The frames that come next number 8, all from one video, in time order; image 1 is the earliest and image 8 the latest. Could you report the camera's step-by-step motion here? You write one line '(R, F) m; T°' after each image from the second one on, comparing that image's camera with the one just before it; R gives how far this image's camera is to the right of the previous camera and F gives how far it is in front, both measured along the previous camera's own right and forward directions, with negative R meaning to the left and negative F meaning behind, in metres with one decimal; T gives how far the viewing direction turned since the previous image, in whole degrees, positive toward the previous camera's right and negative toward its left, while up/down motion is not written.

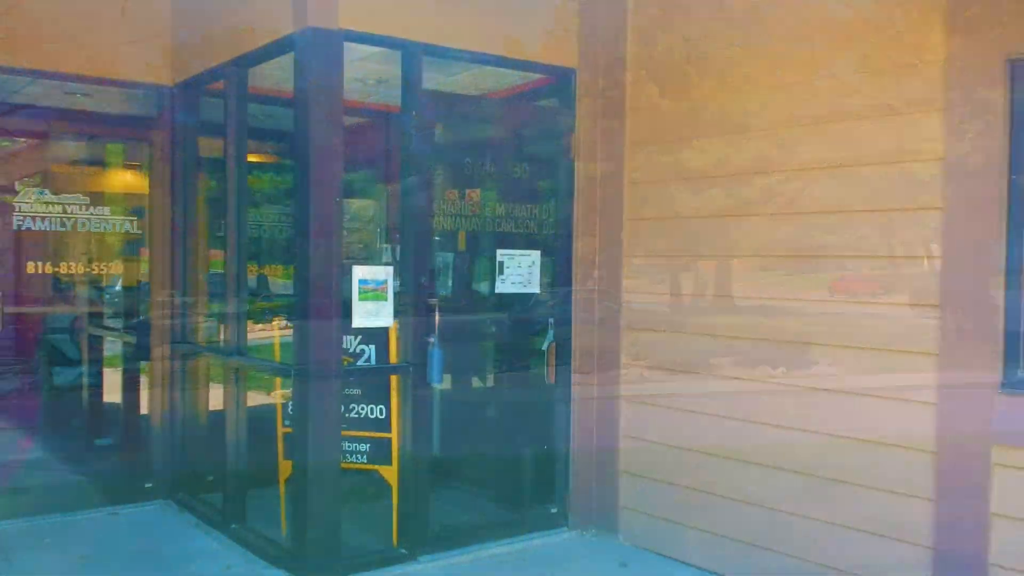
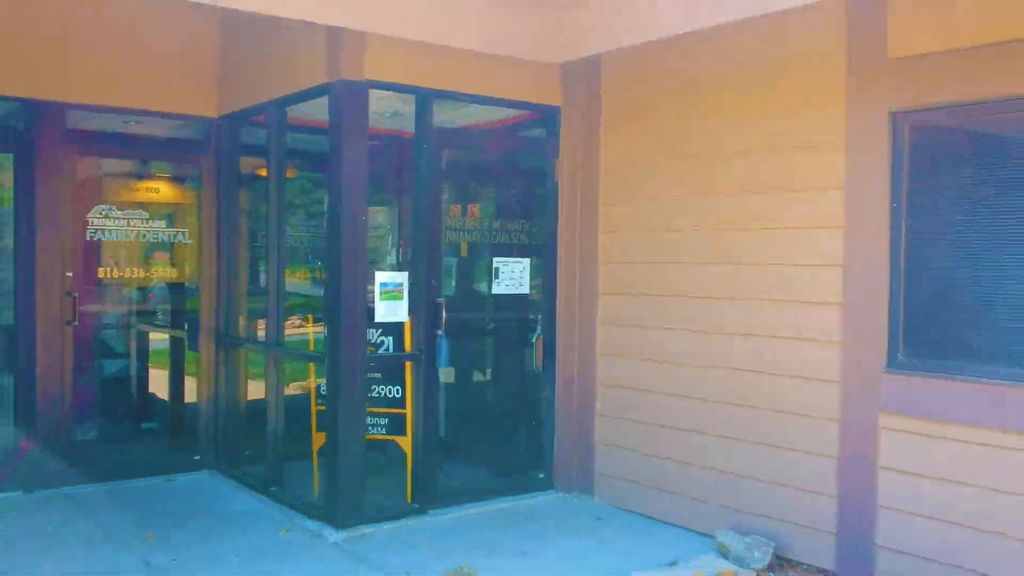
(0.0, -0.9) m; 0°
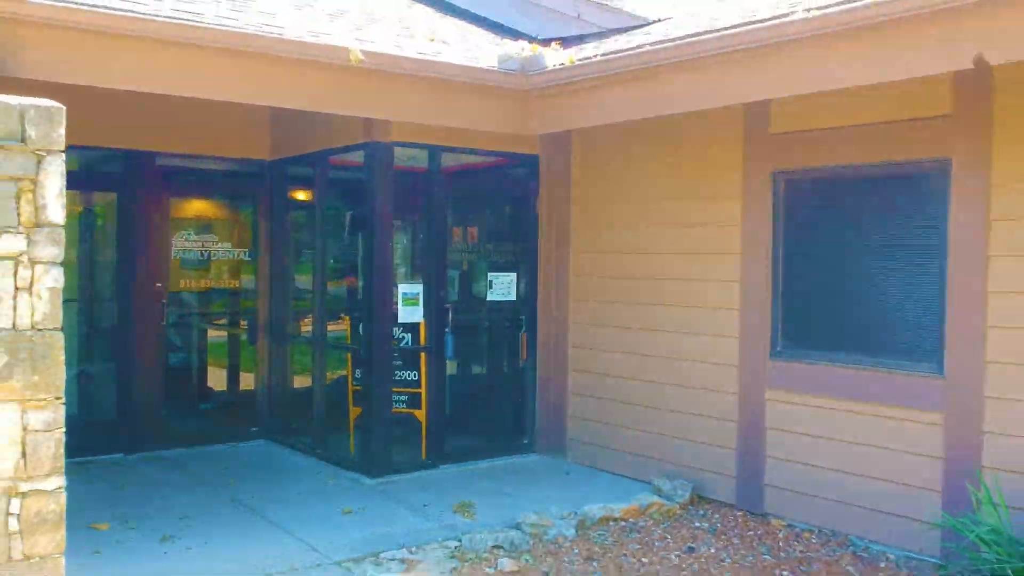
(+0.1, -1.6) m; 0°
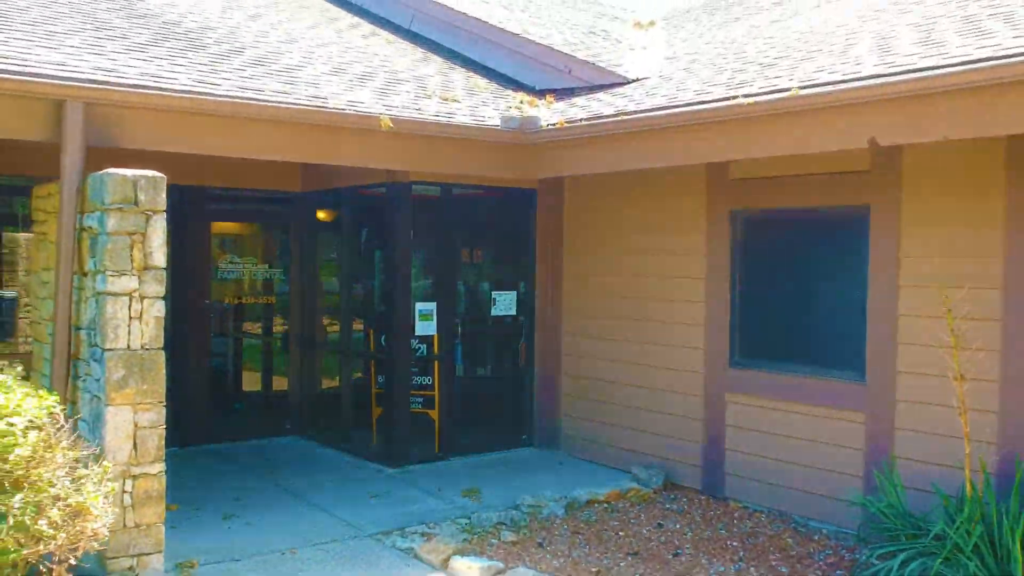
(0.0, -1.1) m; 0°
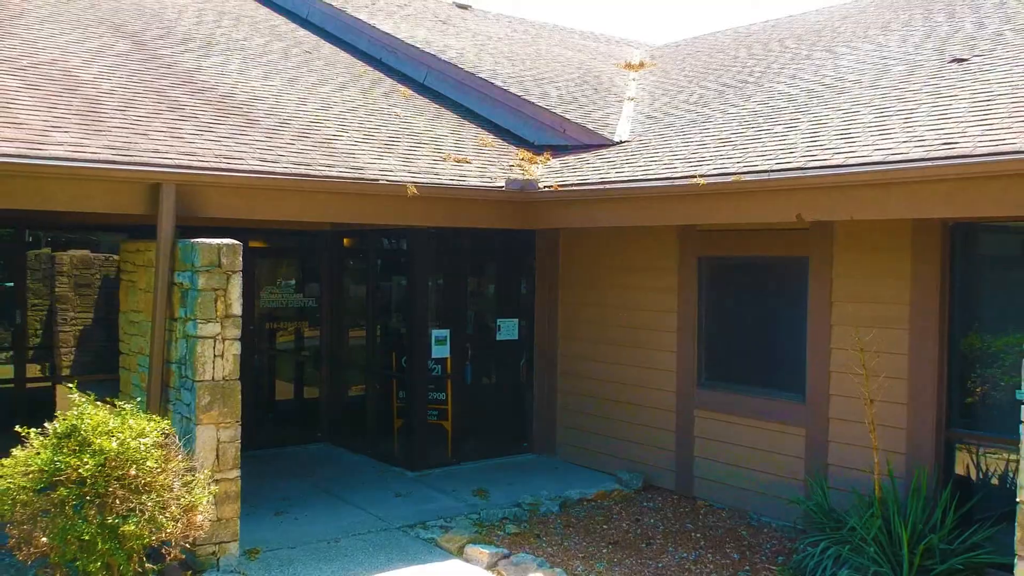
(0.0, -1.3) m; 0°
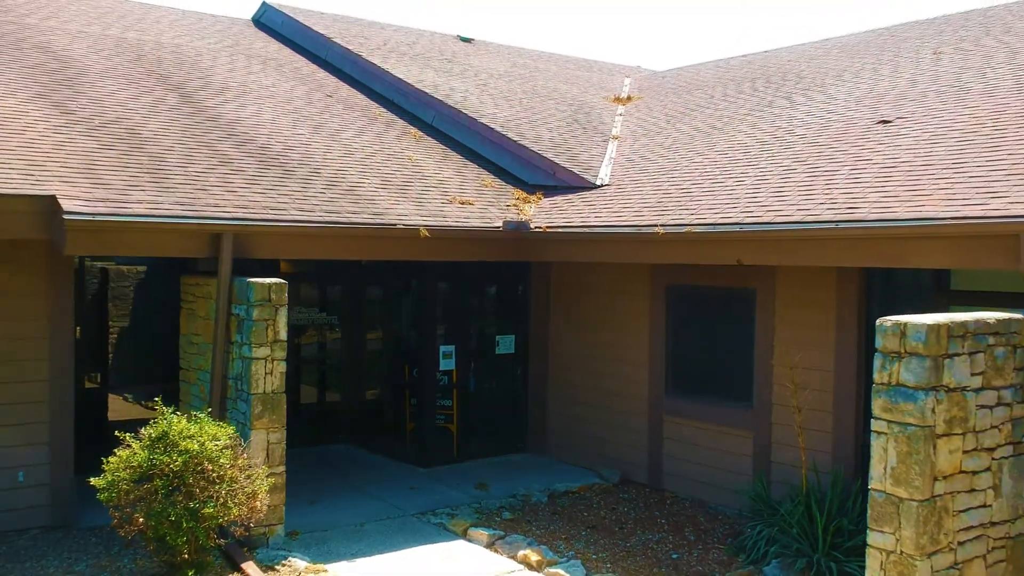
(+0.1, -1.4) m; 0°
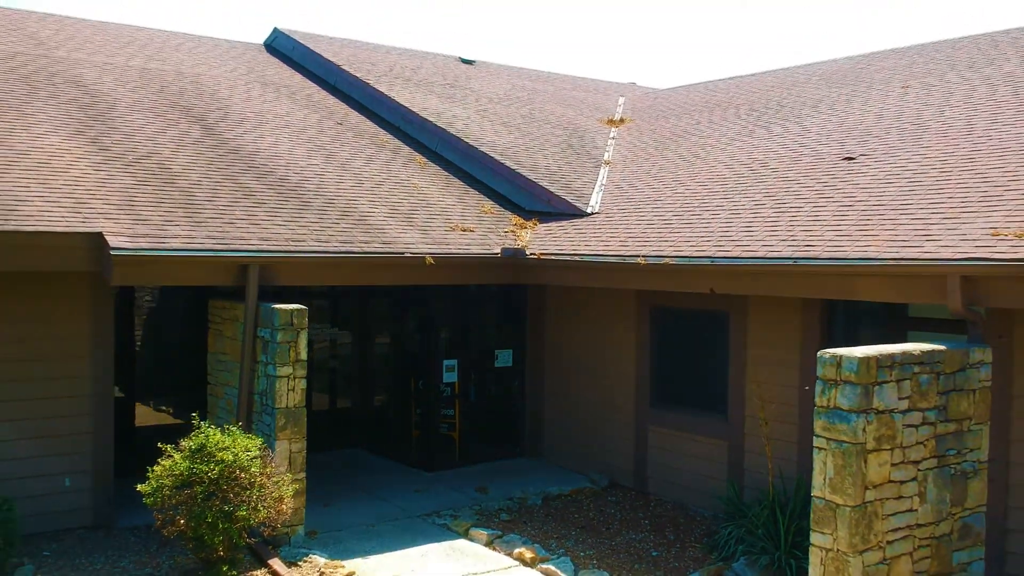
(0.0, -0.9) m; 0°
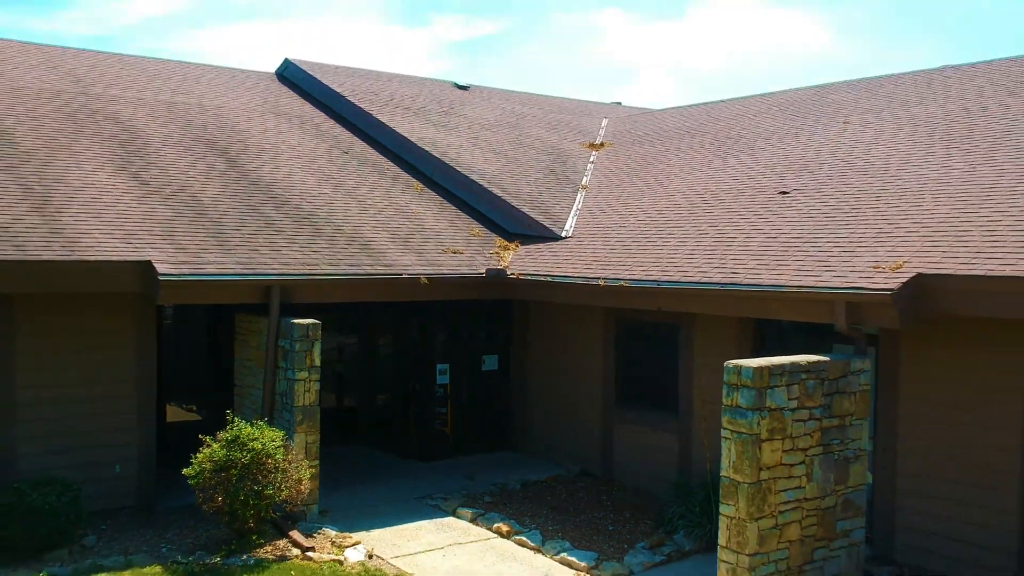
(+0.2, -1.6) m; 0°
